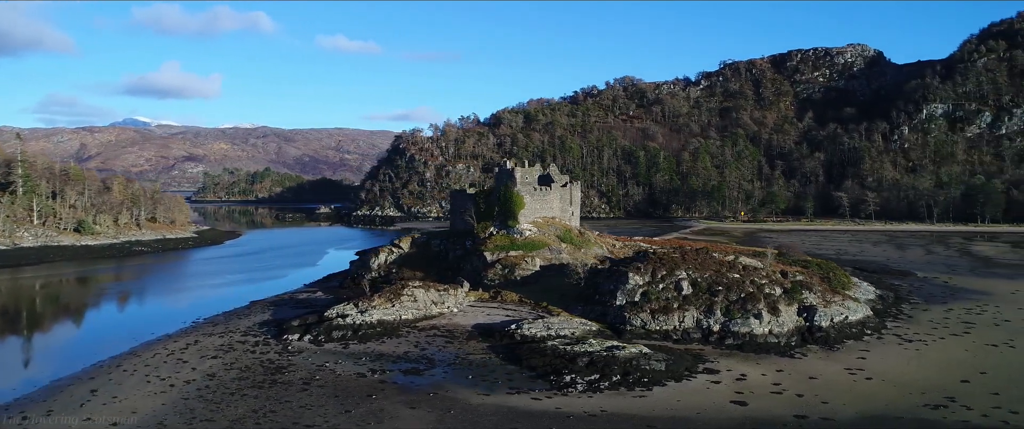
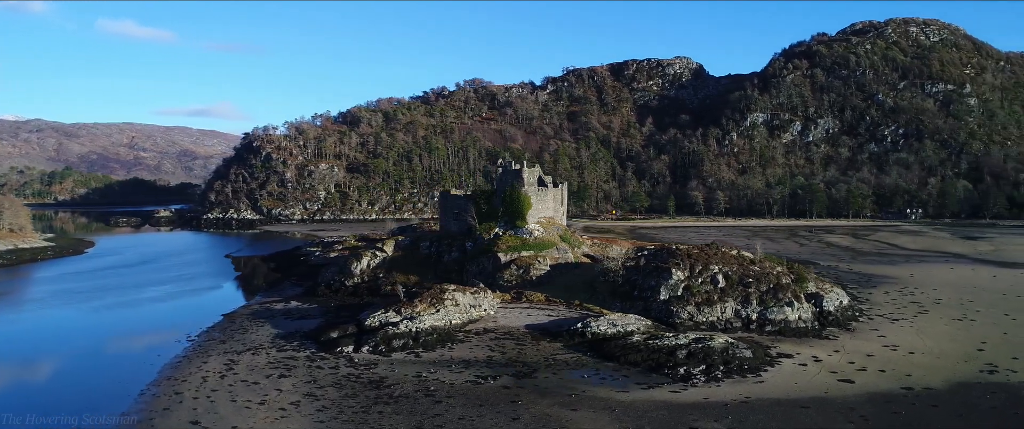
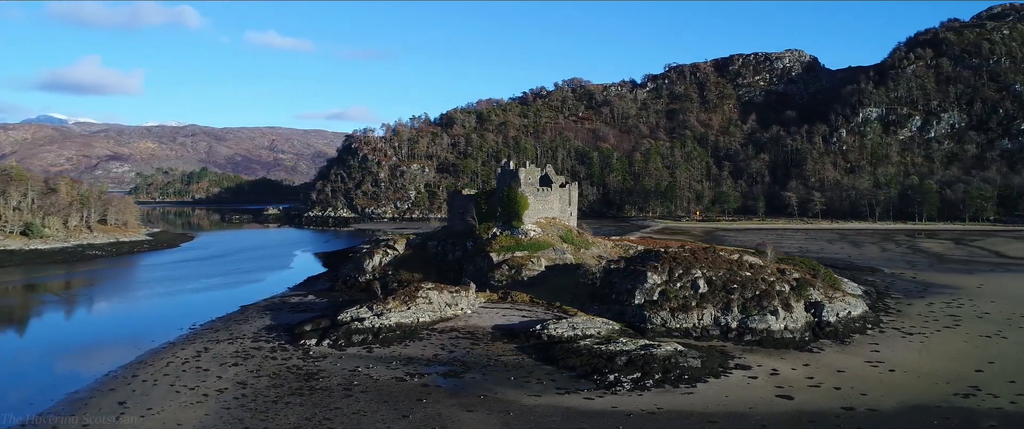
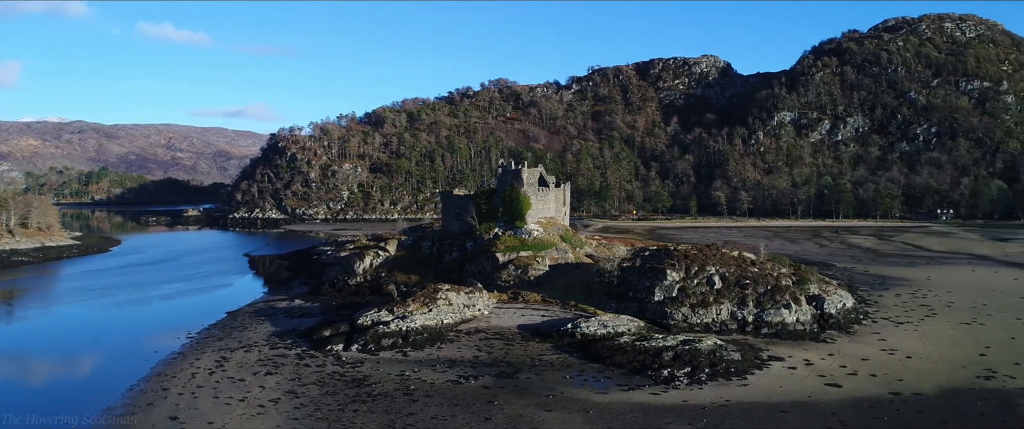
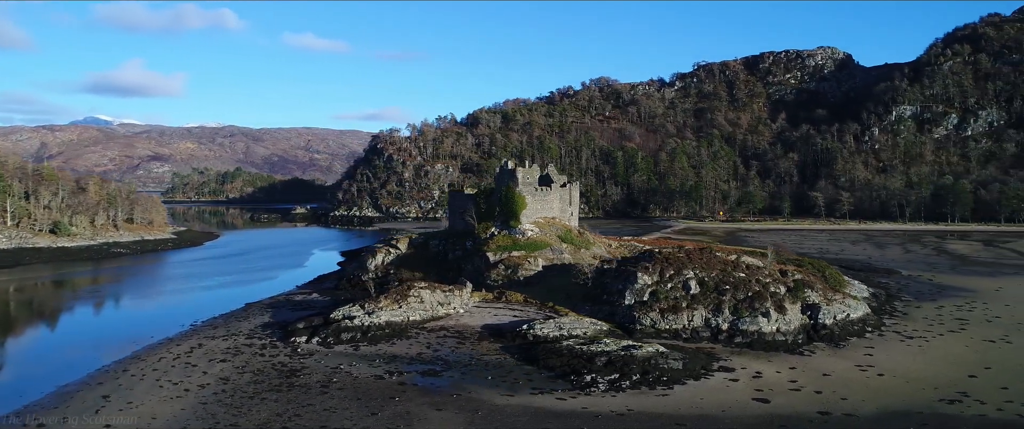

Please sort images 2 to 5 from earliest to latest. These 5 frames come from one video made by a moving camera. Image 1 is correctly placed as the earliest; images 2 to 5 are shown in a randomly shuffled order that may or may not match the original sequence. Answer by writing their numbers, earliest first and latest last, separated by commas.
5, 3, 4, 2
